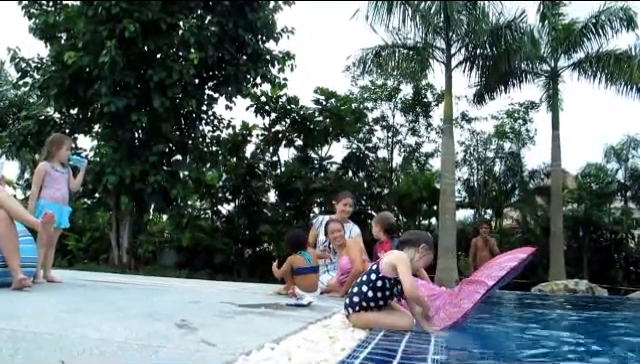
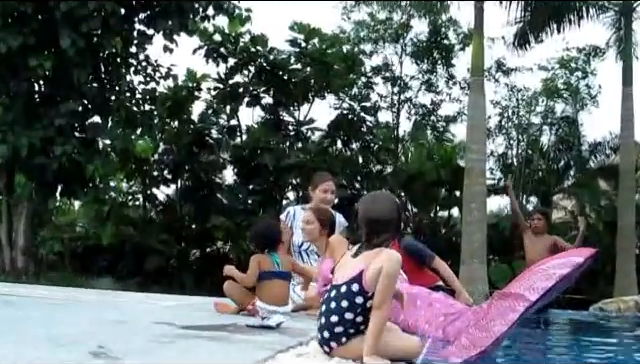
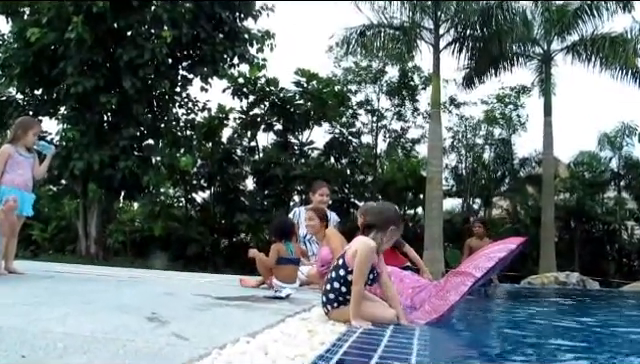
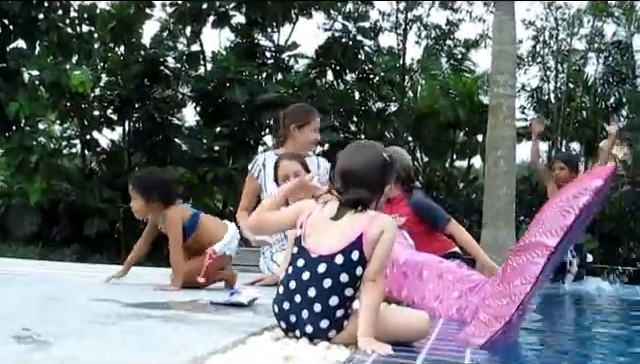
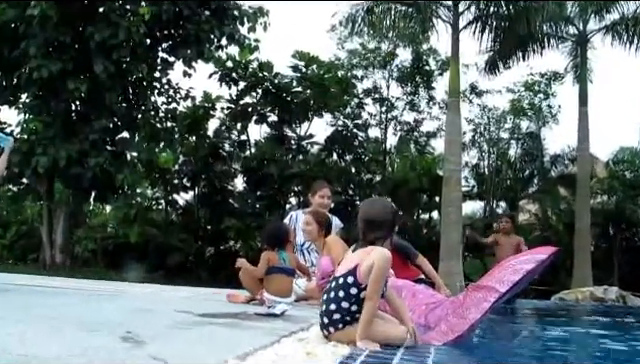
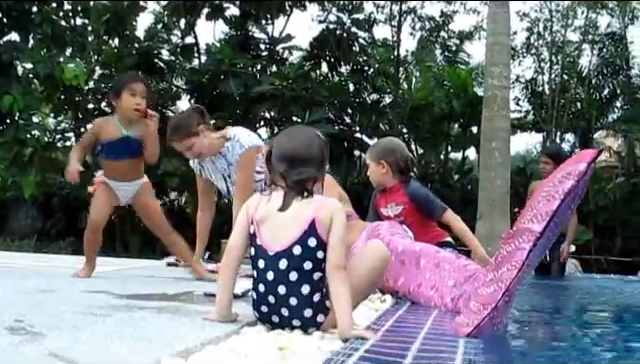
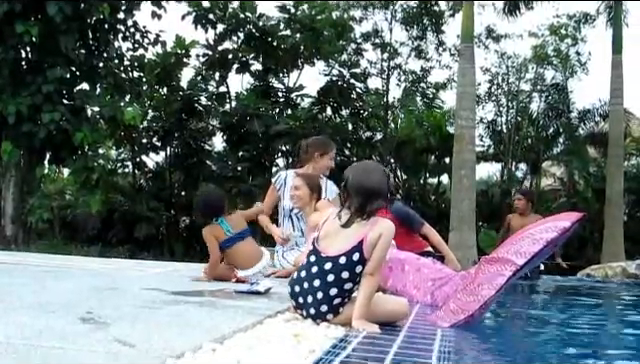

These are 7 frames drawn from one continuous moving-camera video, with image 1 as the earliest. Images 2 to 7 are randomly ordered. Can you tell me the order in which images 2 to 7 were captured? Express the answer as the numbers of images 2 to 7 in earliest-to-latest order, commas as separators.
3, 5, 2, 7, 4, 6
